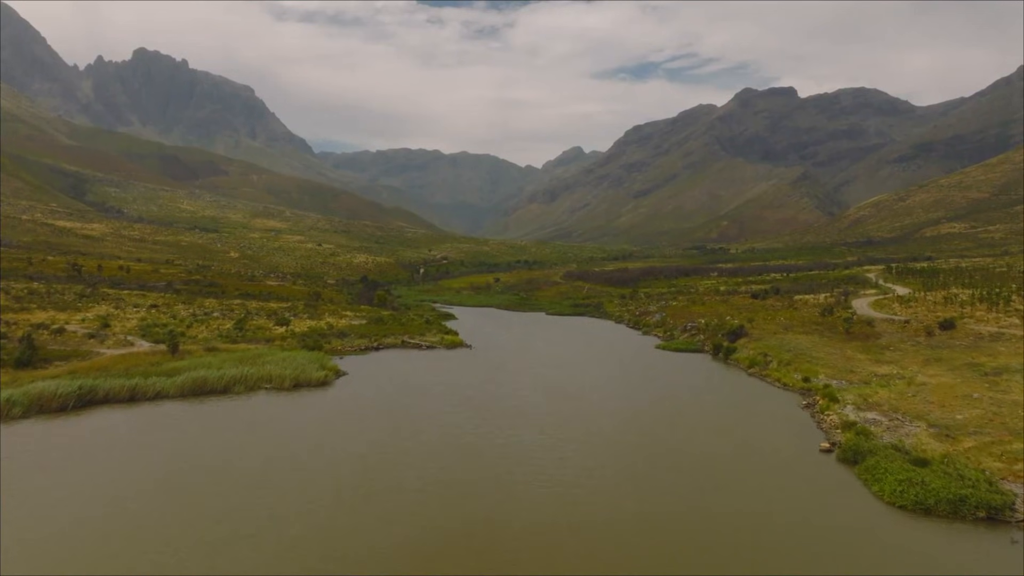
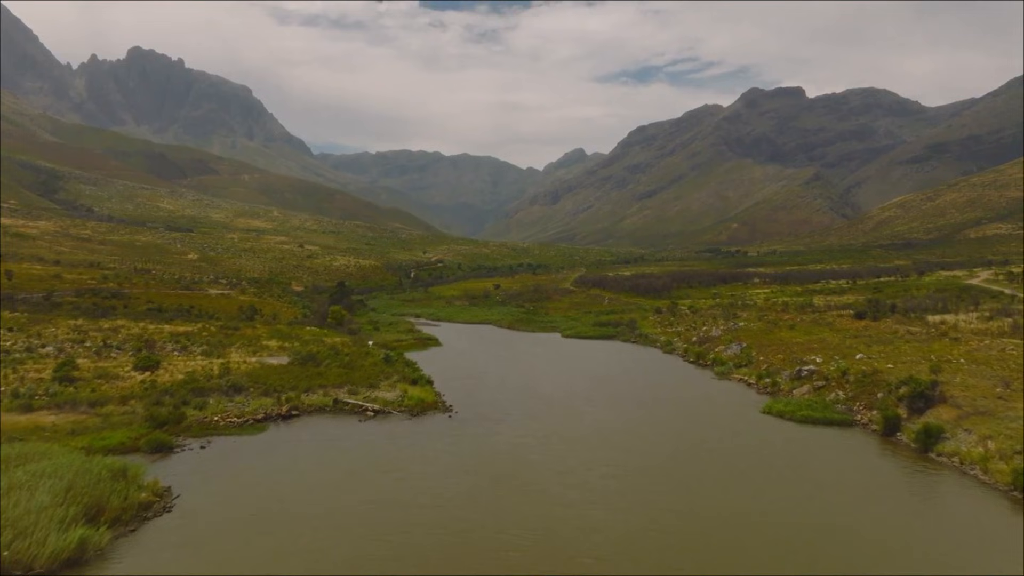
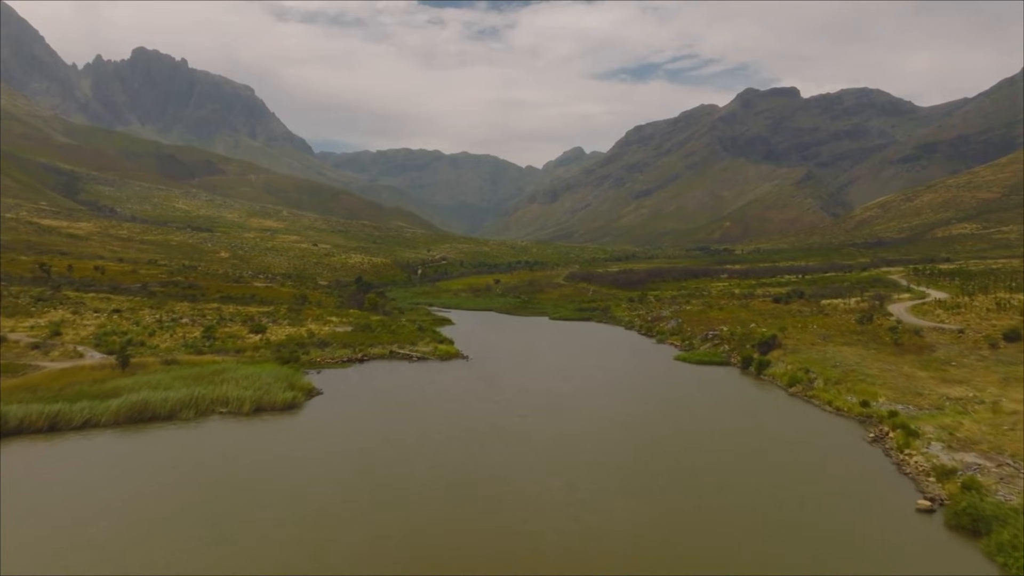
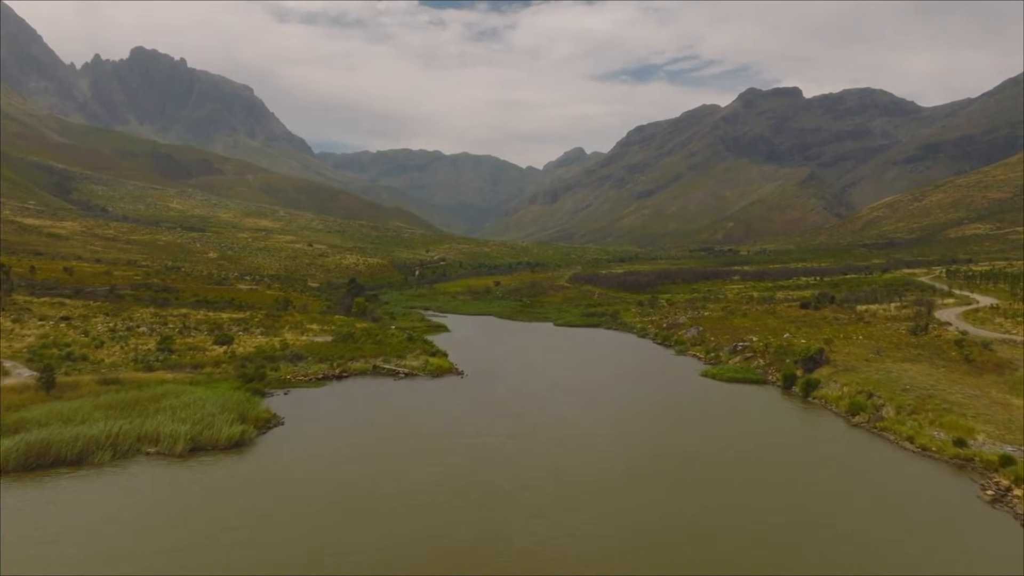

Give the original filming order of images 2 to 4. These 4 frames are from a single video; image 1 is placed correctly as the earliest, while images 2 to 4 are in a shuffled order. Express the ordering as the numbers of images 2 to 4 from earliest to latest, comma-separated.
3, 4, 2
